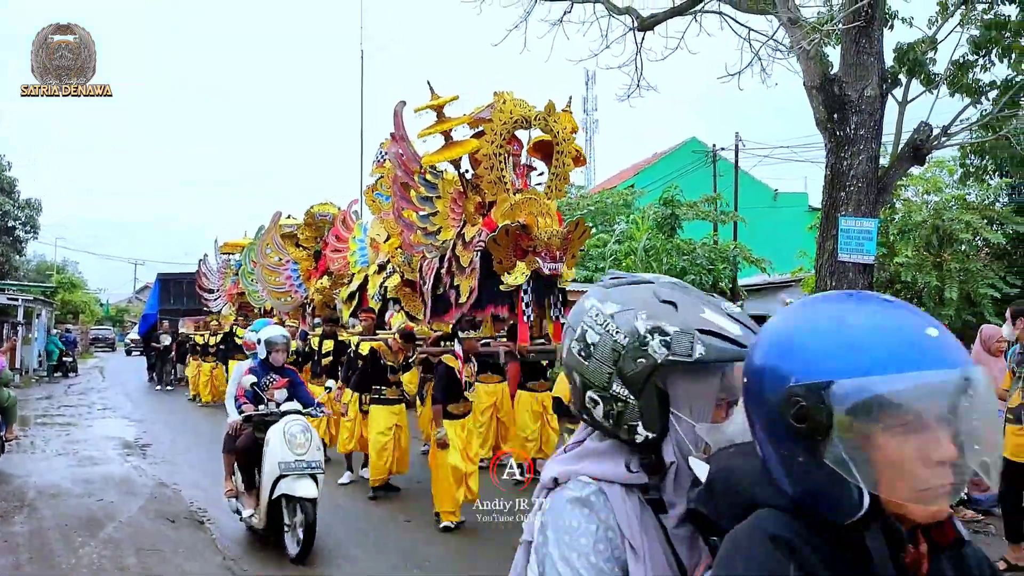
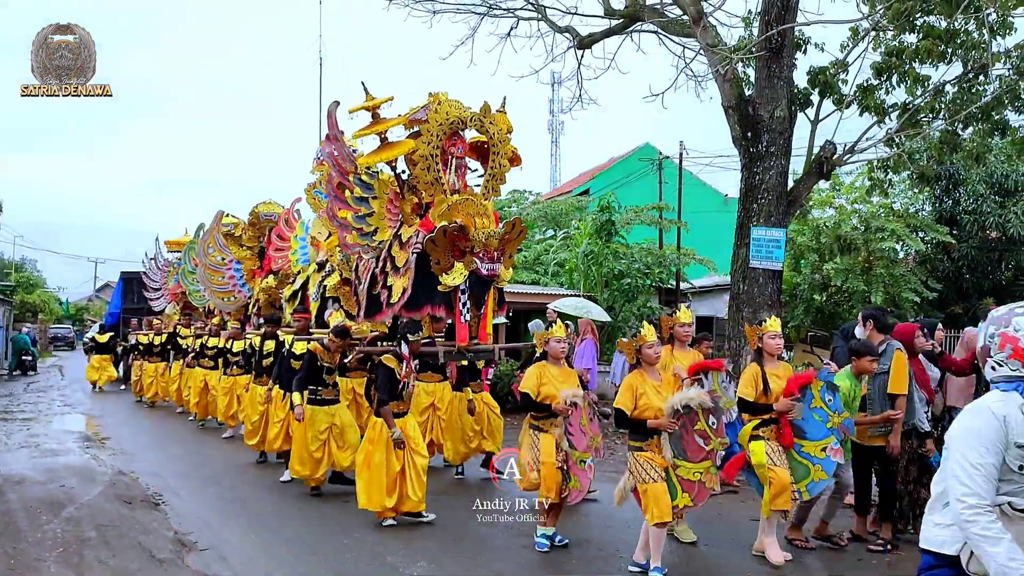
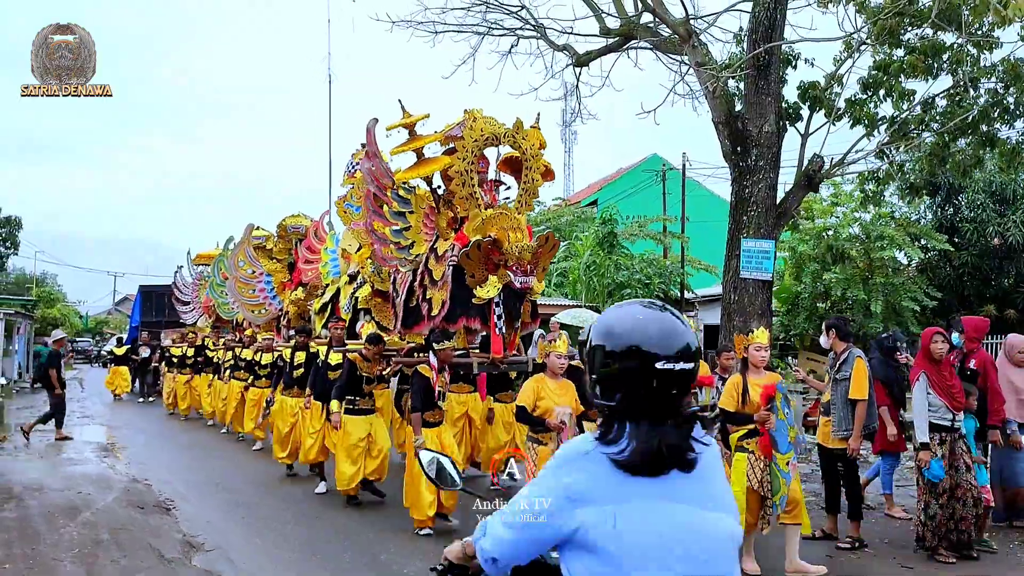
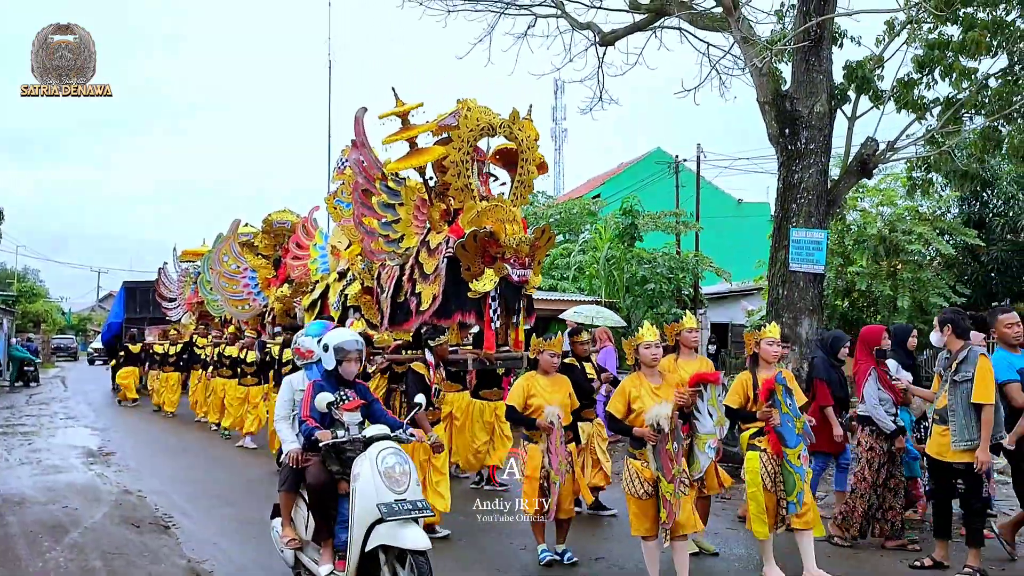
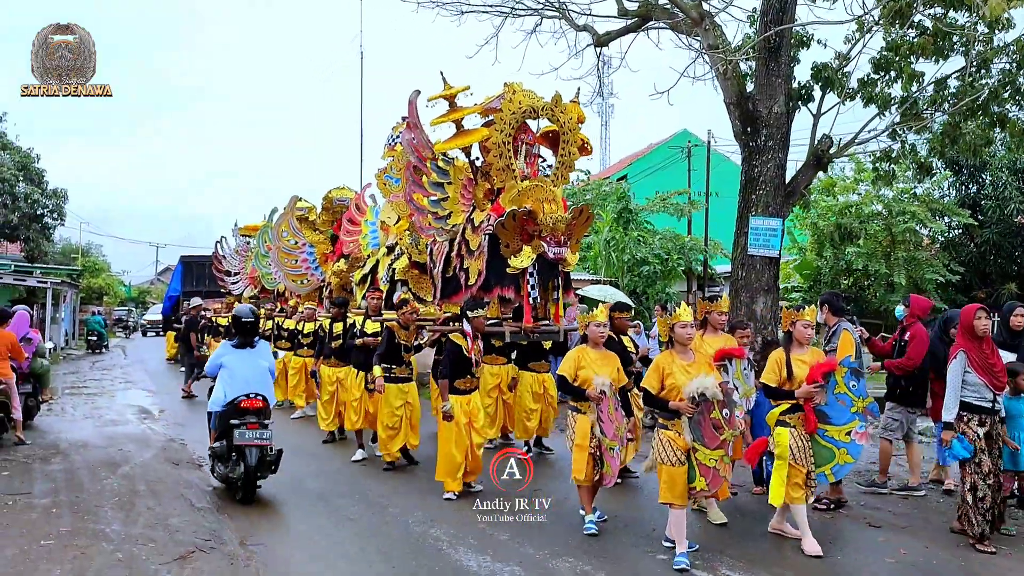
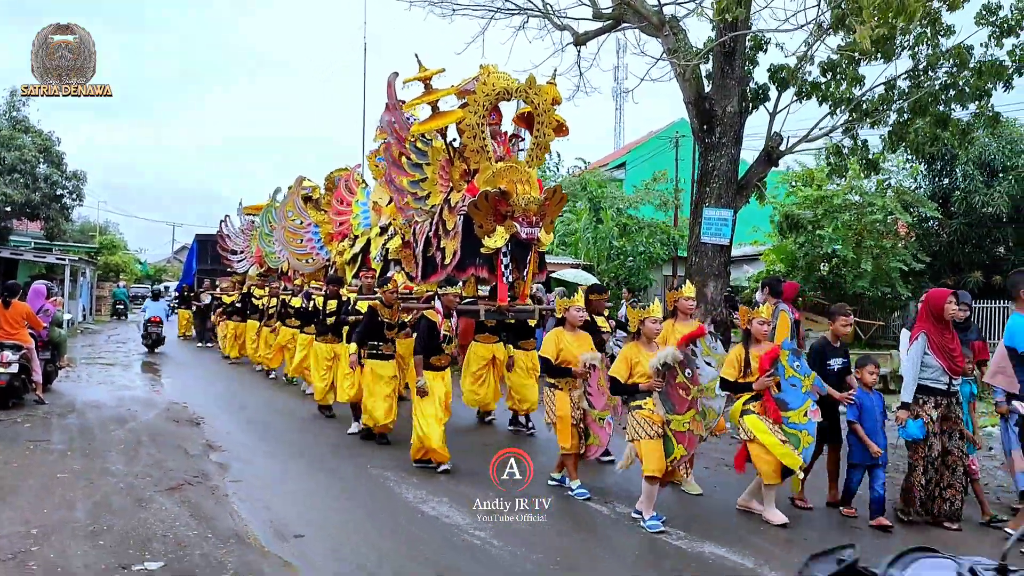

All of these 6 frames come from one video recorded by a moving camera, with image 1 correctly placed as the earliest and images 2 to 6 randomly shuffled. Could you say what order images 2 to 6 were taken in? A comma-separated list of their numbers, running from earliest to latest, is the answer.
4, 2, 3, 5, 6
